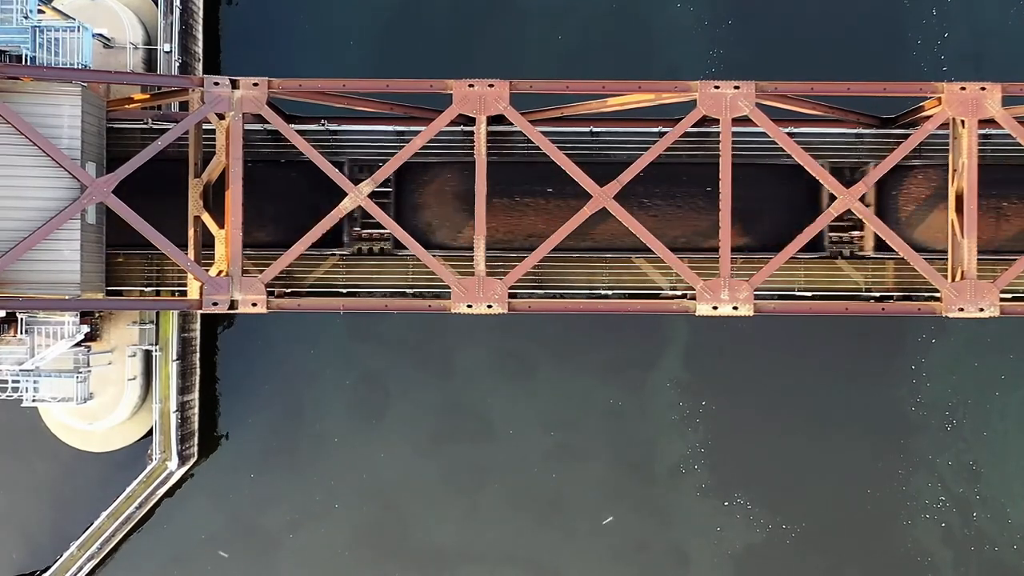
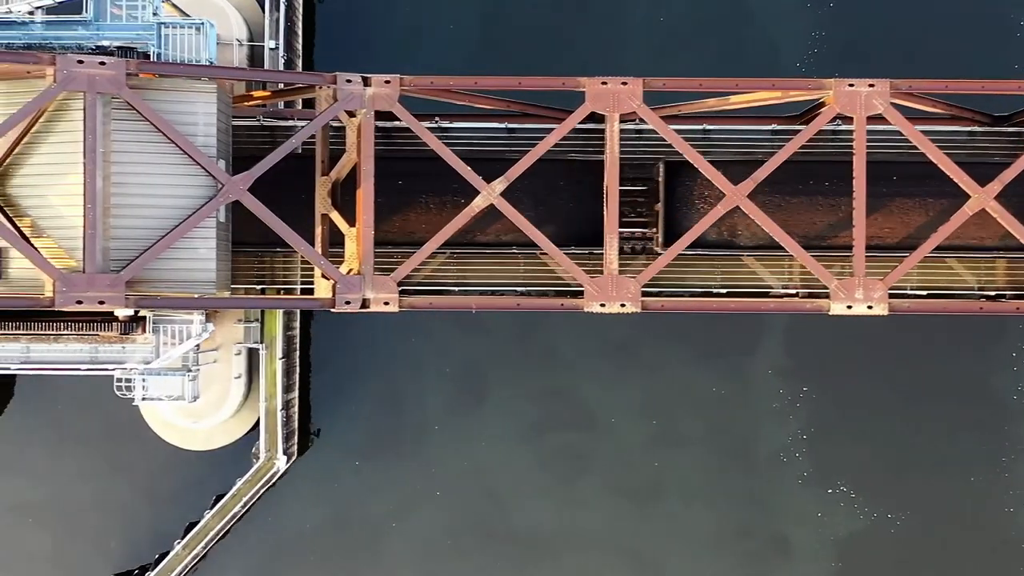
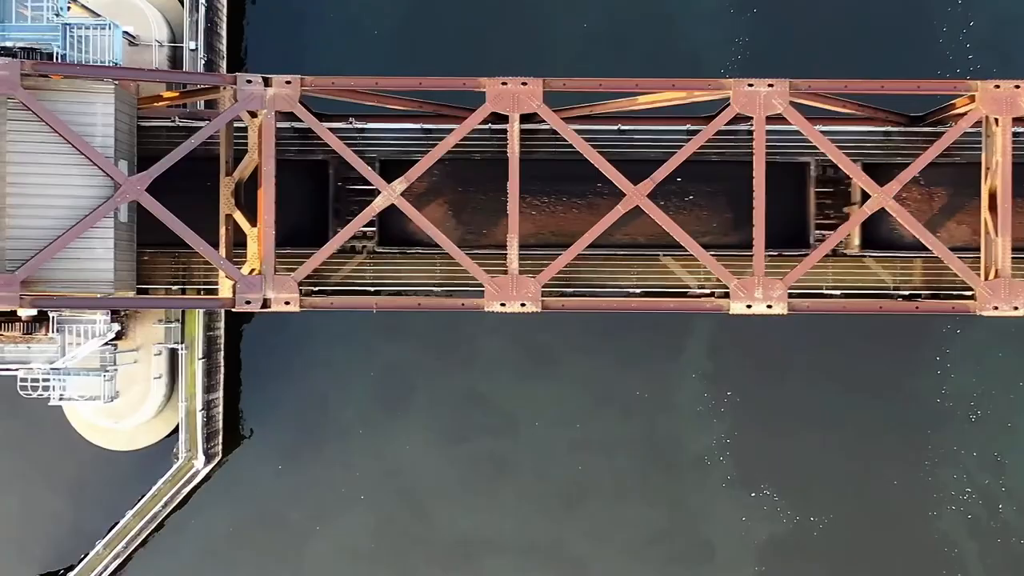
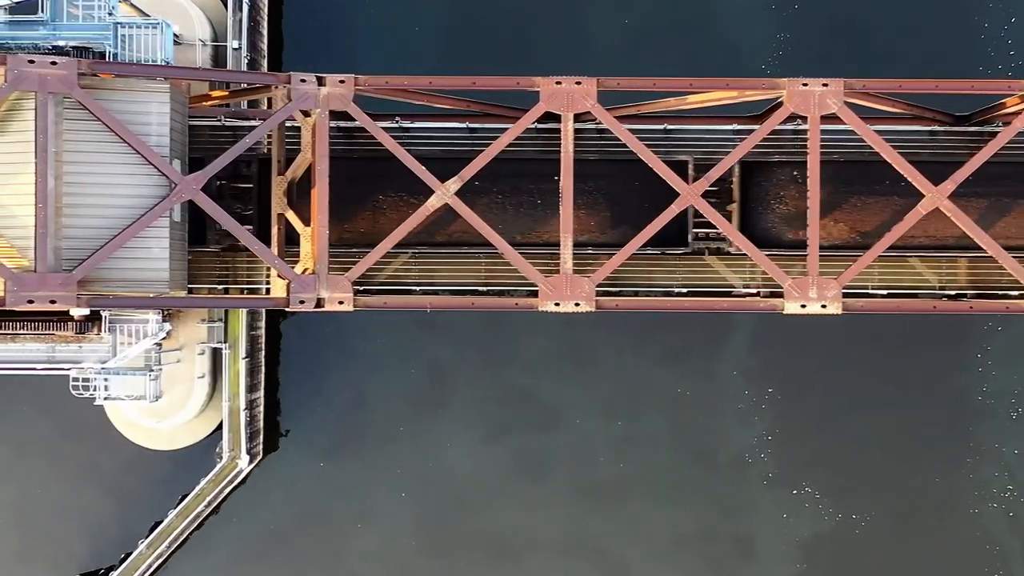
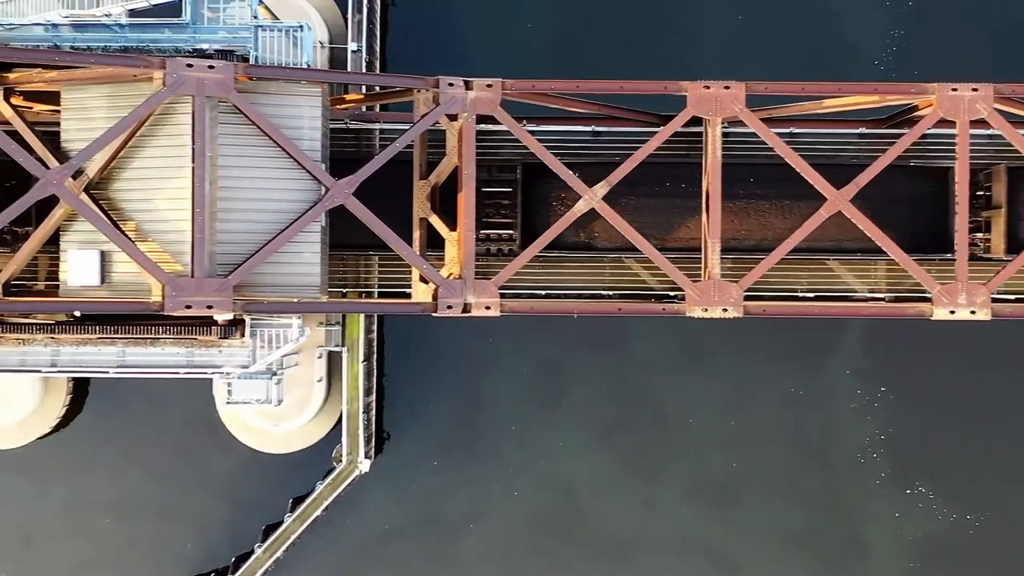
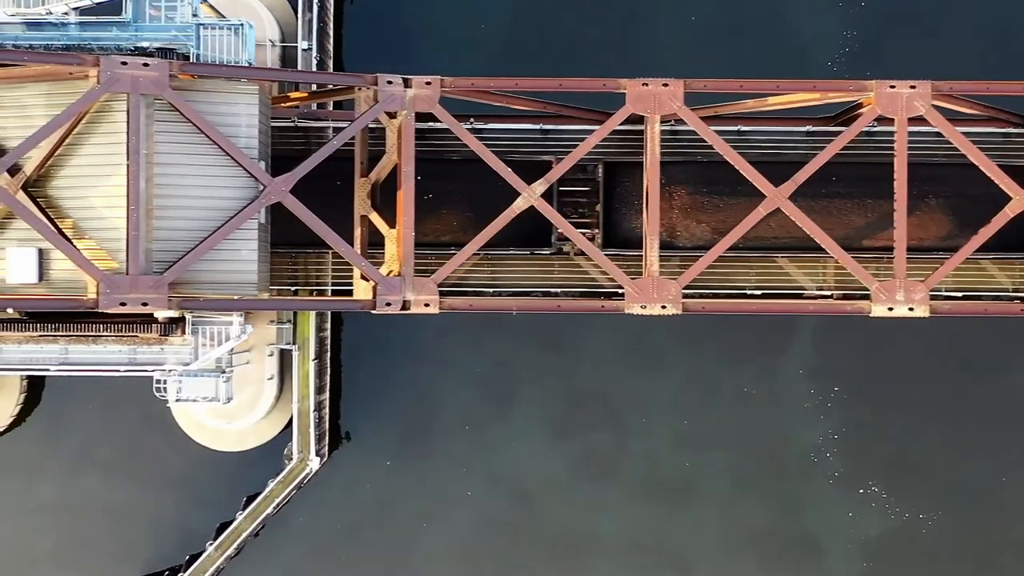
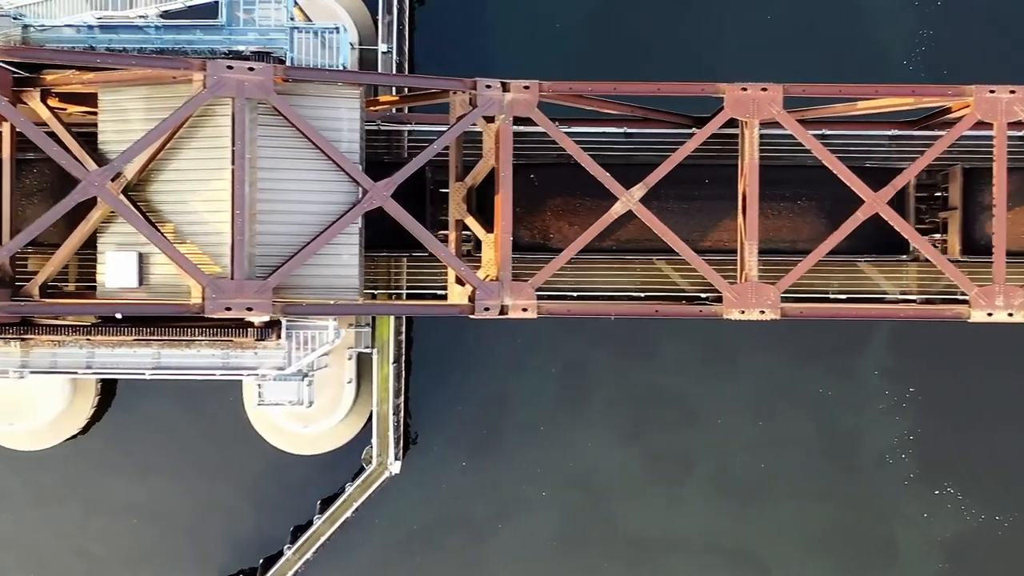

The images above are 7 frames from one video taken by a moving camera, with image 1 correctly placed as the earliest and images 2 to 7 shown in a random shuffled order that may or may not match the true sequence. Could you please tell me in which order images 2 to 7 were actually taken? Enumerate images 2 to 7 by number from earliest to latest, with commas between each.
3, 4, 2, 6, 5, 7
